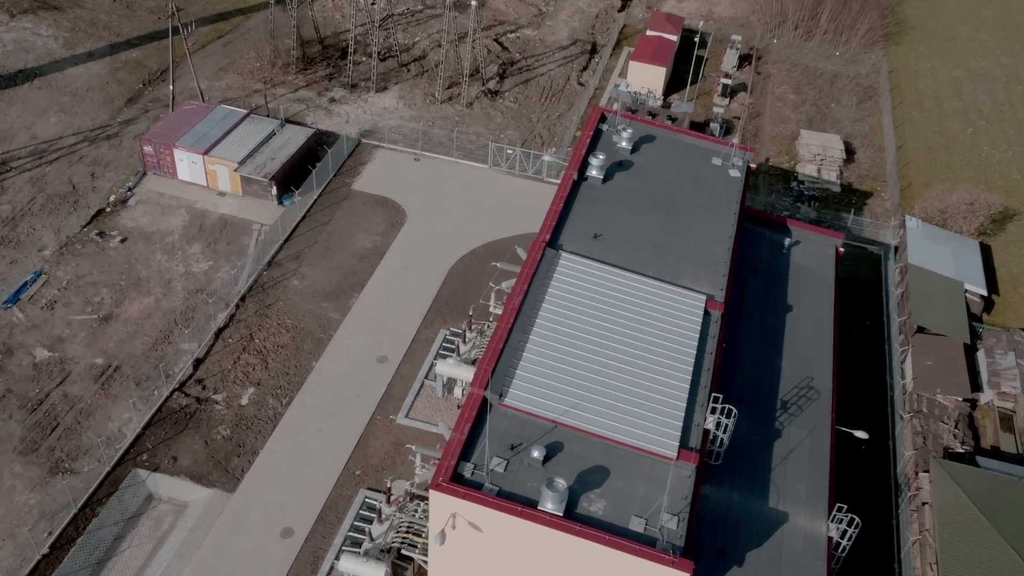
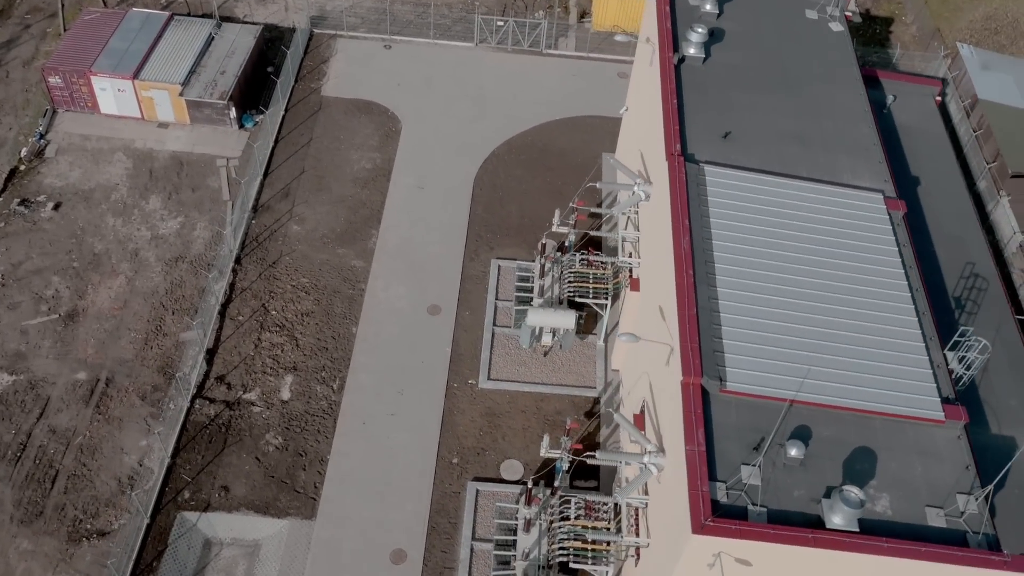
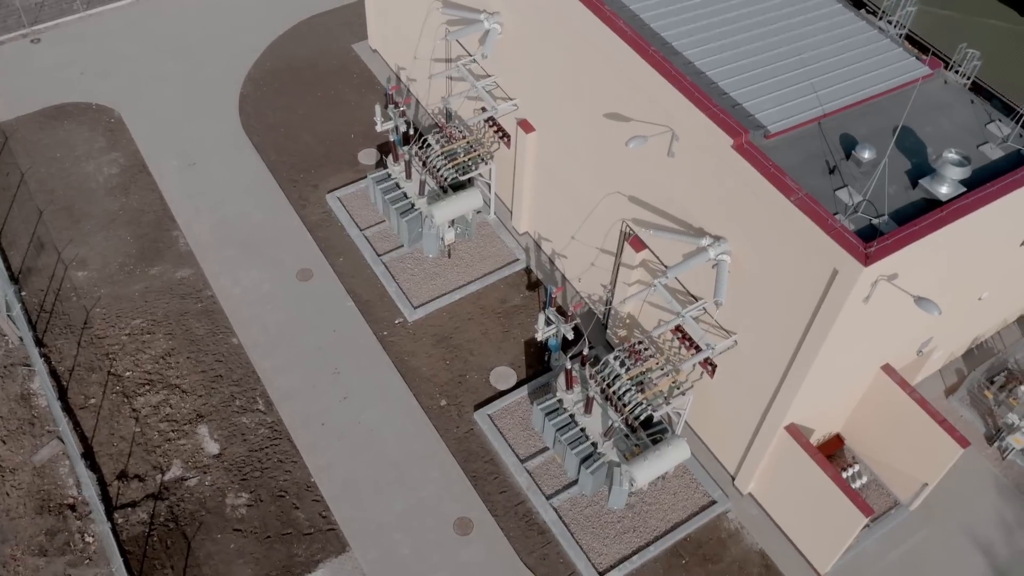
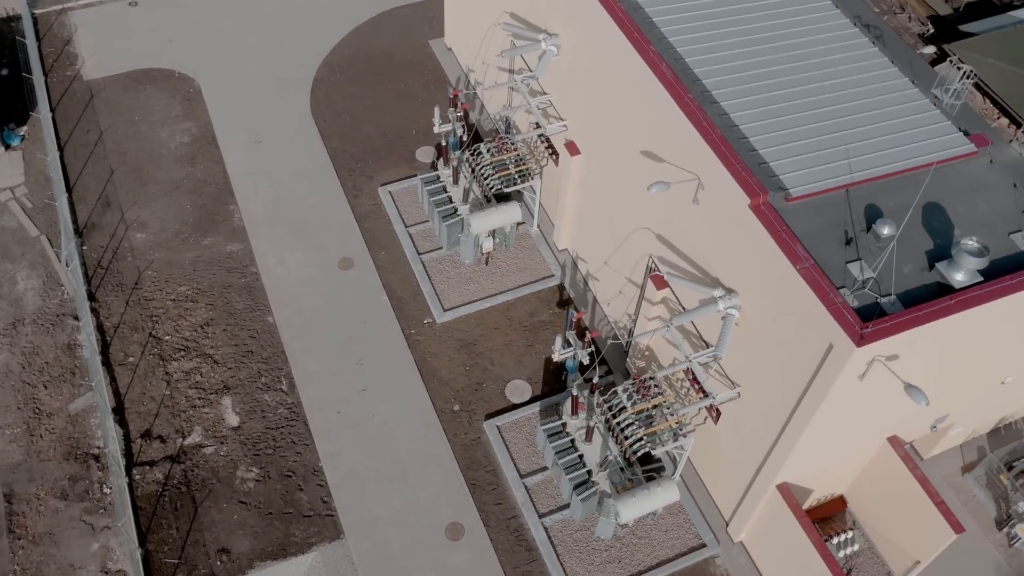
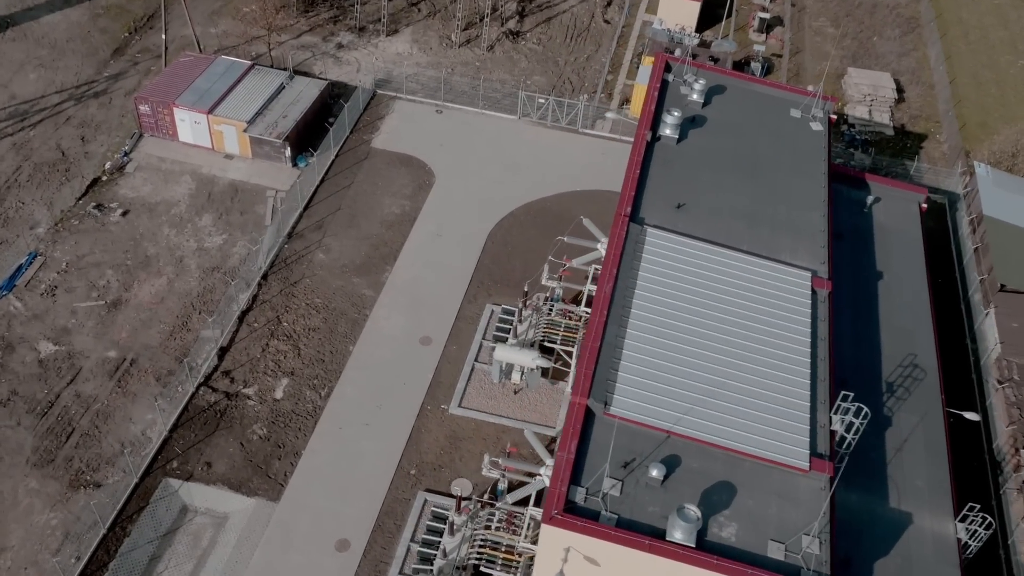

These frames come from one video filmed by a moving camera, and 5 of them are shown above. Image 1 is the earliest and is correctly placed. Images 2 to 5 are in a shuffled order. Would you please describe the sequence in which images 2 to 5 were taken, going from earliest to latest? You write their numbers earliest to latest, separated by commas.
5, 2, 4, 3
